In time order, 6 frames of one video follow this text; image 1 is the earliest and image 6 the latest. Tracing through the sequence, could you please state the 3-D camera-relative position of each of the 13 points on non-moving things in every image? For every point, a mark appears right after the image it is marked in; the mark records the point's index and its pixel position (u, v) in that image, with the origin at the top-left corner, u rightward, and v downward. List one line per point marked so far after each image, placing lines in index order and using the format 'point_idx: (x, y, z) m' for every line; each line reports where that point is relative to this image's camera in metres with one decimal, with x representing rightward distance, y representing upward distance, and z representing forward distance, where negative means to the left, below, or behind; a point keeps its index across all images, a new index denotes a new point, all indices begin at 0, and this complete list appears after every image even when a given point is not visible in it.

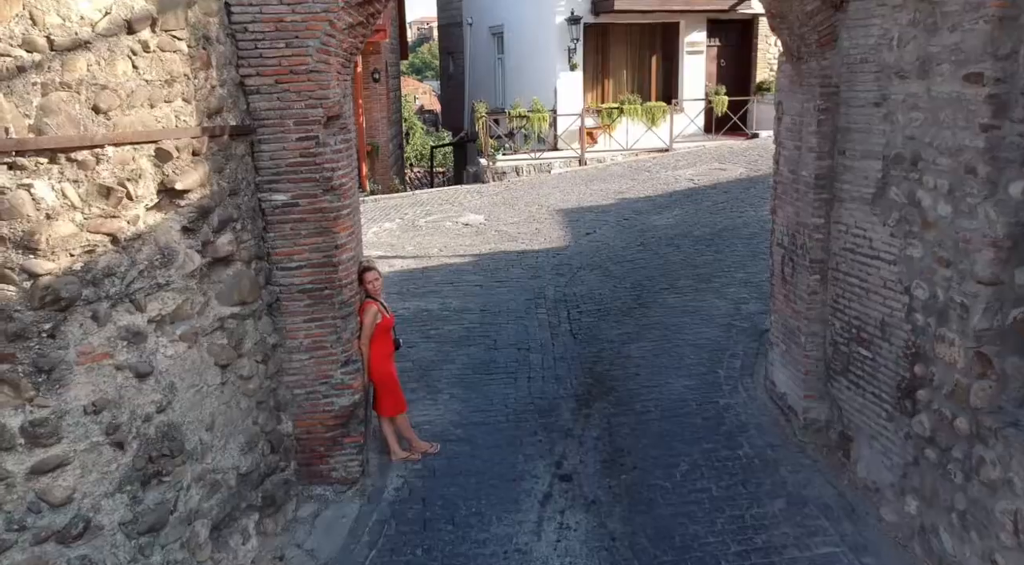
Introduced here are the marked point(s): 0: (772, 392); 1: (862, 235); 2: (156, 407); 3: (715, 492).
0: (+1.8, -0.8, +5.9) m
1: (+1.9, +0.3, +4.8) m
2: (-1.6, -0.6, +3.9) m
3: (+1.2, -1.3, +5.0) m
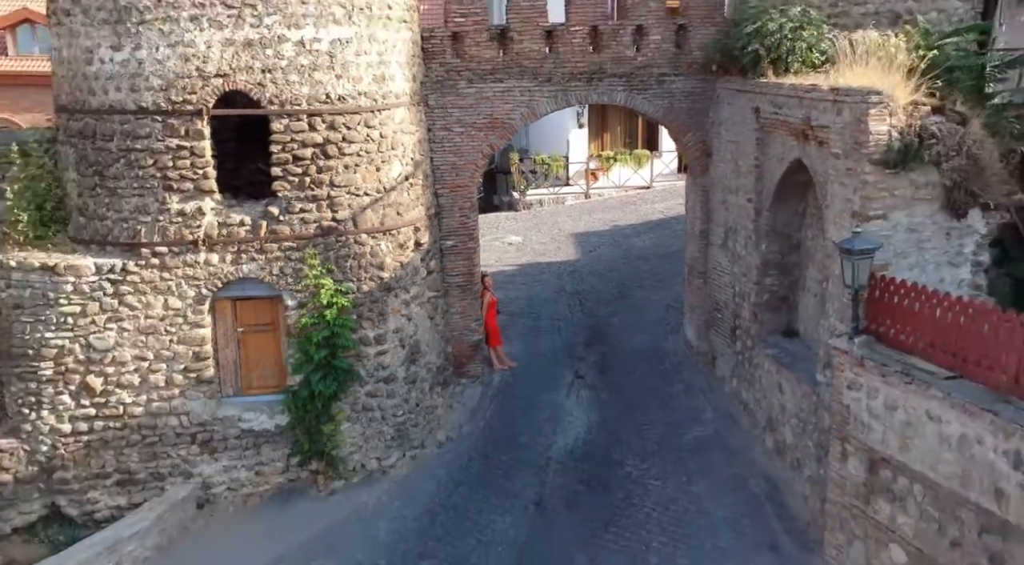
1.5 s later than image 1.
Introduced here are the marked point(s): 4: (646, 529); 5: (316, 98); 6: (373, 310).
0: (+2.3, -0.8, +11.4) m
1: (+2.4, +0.3, +10.3) m
2: (-1.1, -0.6, +9.4) m
3: (+1.7, -1.3, +10.5) m
4: (+1.3, -2.3, +7.9) m
5: (-1.9, +1.8, +8.5) m
6: (-1.4, -0.3, +8.9) m
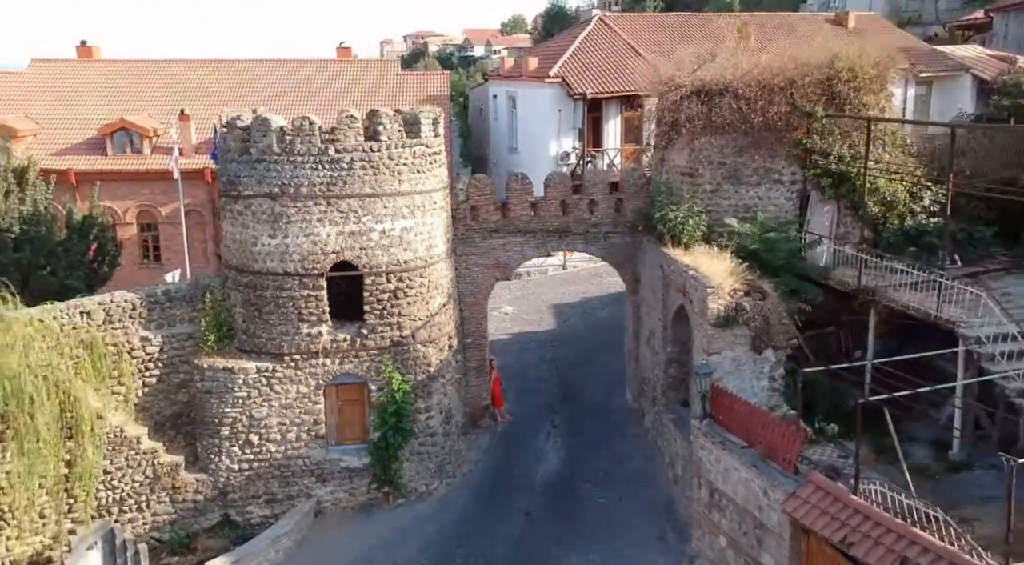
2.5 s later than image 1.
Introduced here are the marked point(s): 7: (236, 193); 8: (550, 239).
0: (+2.2, -2.3, +16.8) m
1: (+2.4, -1.2, +15.7) m
2: (-1.1, -2.1, +14.7) m
3: (+1.7, -2.8, +15.9) m
4: (+1.3, -3.8, +13.2) m
5: (-1.9, +0.3, +13.8) m
6: (-1.4, -1.8, +14.2) m
7: (-4.4, +1.4, +13.5) m
8: (+0.7, +0.8, +15.5) m
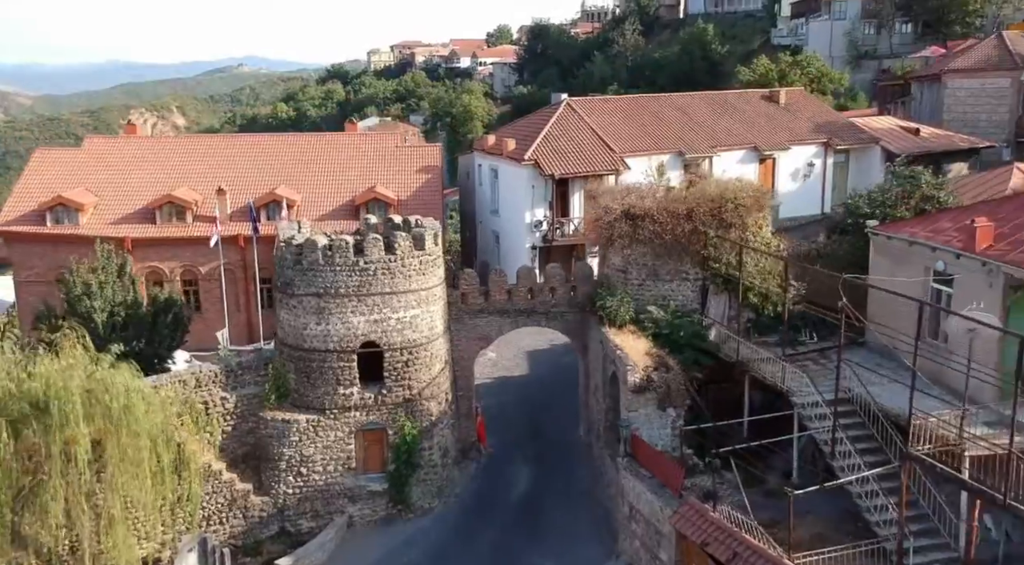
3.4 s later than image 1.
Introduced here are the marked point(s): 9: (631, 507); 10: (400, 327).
0: (+1.7, -3.9, +21.9) m
1: (+1.9, -2.8, +20.8) m
2: (-1.6, -3.7, +19.8) m
3: (+1.2, -4.4, +21.0) m
4: (+0.8, -5.4, +18.3) m
5: (-2.4, -1.3, +18.8) m
6: (-1.9, -3.4, +19.3) m
7: (-4.8, -0.2, +18.6) m
8: (+0.2, -0.8, +20.6) m
9: (+2.3, -4.4, +16.9) m
10: (-2.4, -1.0, +18.8) m
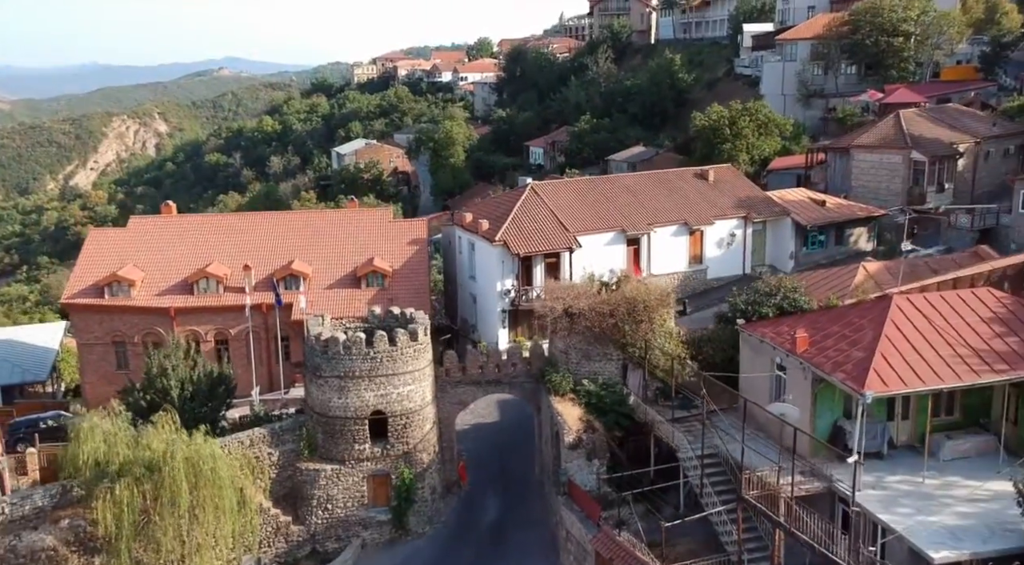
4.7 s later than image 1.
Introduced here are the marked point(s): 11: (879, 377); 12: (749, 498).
0: (+0.8, -6.3, +28.7) m
1: (+1.0, -5.3, +27.6) m
2: (-2.4, -6.1, +26.5) m
3: (+0.3, -6.8, +27.8) m
4: (0.0, -7.9, +25.1) m
5: (-3.2, -3.8, +25.5) m
6: (-2.8, -5.9, +26.0) m
7: (-5.7, -2.7, +25.3) m
8: (-0.7, -3.3, +27.4) m
9: (+1.5, -6.8, +23.6) m
10: (-3.3, -3.4, +25.5) m
11: (+8.5, -2.2, +19.8) m
12: (+5.5, -5.0, +20.0) m
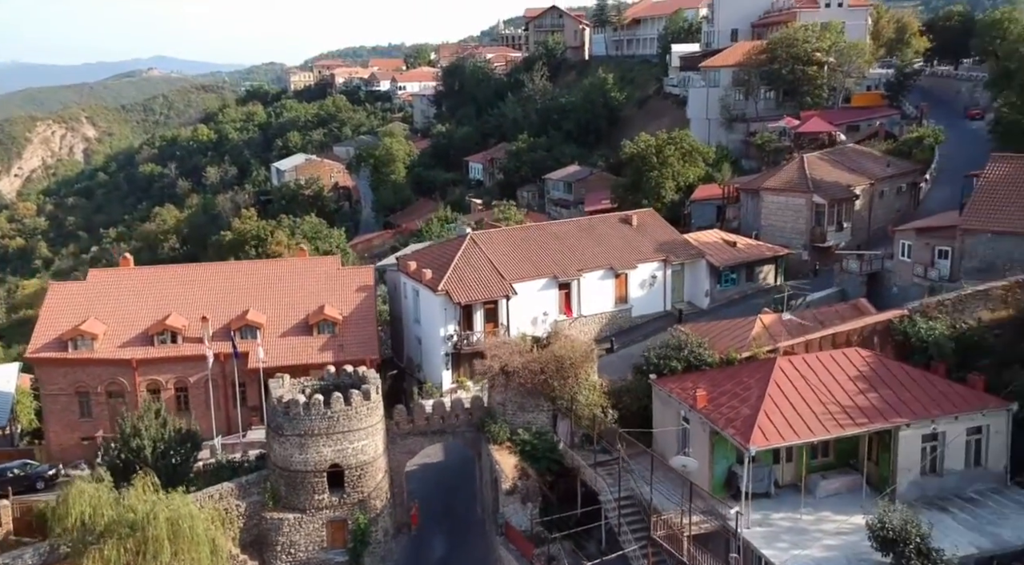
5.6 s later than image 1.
0: (-1.3, -8.4, +32.1) m
1: (-1.0, -7.4, +31.0) m
2: (-4.4, -8.3, +29.6) m
3: (-1.7, -8.9, +31.1) m
4: (-1.8, -10.0, +28.4) m
5: (-5.2, -6.0, +28.6) m
6: (-4.7, -8.0, +29.2) m
7: (-7.6, -4.9, +28.2) m
8: (-2.8, -5.4, +30.6) m
9: (-0.2, -8.9, +27.1) m
10: (-5.2, -5.6, +28.5) m
11: (+6.9, -4.1, +23.7) m
12: (+4.0, -7.0, +23.7) m
